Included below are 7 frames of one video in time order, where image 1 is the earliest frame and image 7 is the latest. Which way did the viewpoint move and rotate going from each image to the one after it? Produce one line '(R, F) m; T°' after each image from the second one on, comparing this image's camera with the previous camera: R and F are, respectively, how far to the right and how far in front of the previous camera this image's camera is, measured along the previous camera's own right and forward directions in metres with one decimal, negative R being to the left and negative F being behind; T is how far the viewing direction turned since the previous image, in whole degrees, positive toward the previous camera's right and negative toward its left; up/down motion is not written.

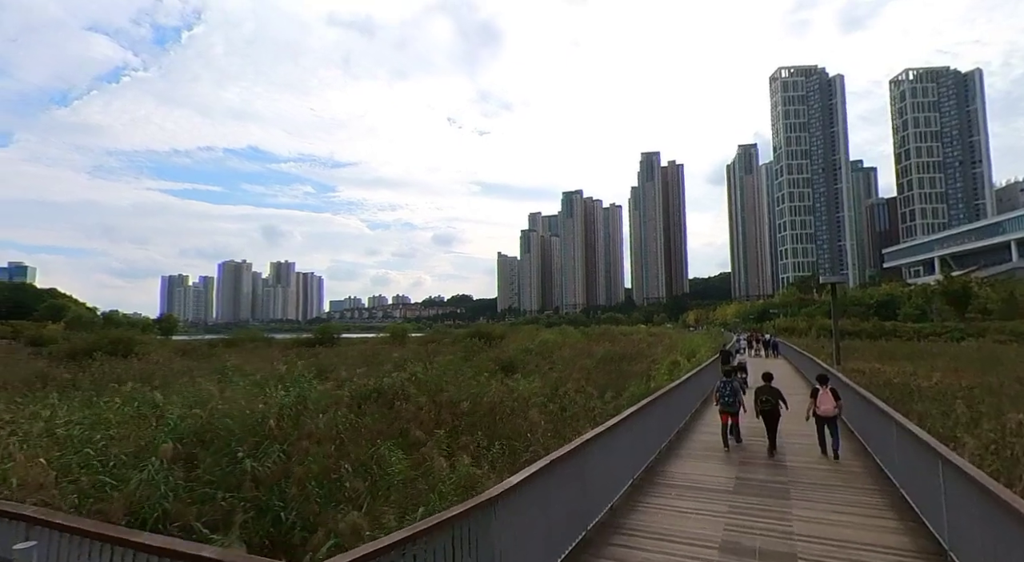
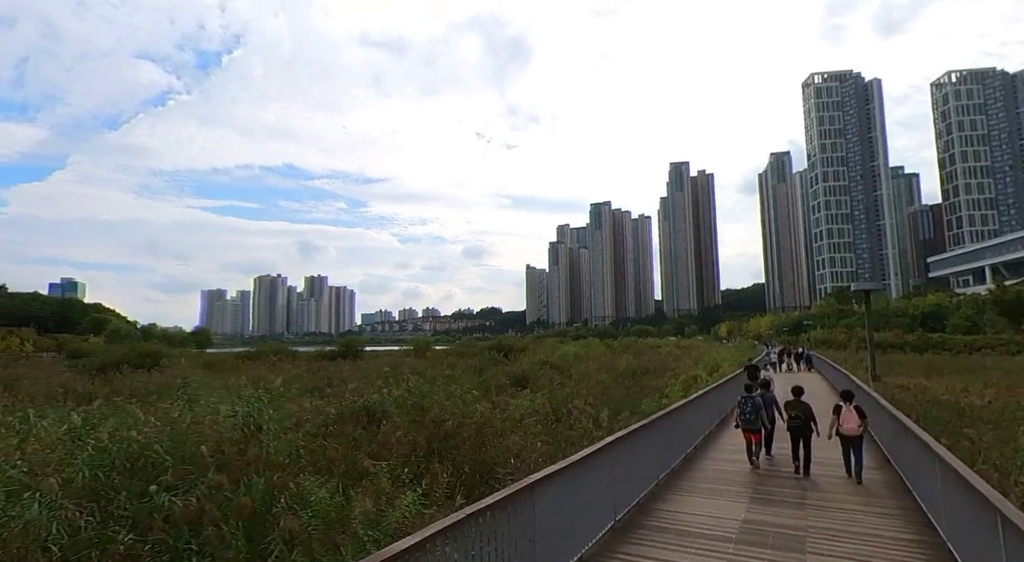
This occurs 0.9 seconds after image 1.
(+0.4, +0.6) m; -3°
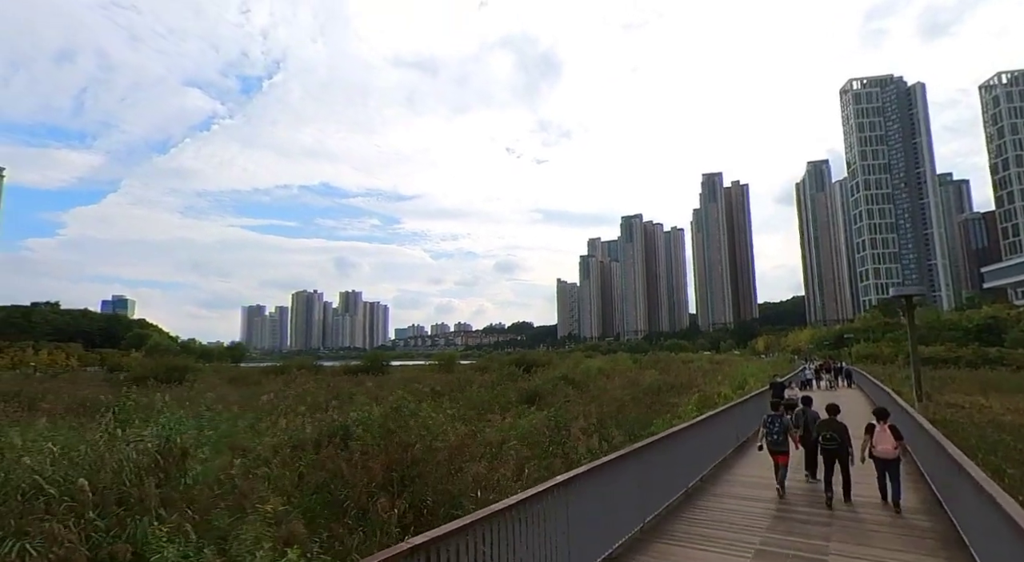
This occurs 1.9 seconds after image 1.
(+0.5, +0.7) m; -3°
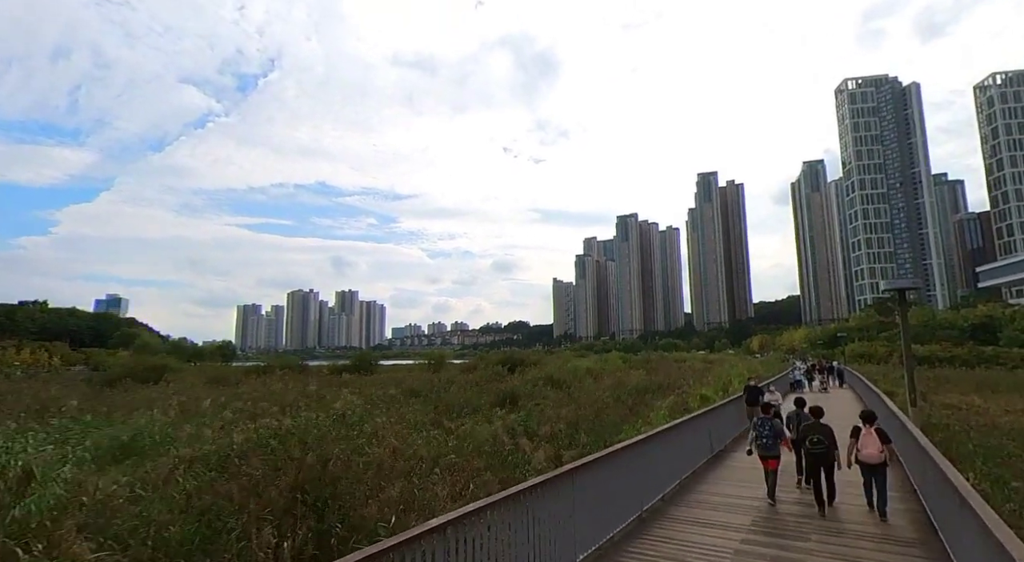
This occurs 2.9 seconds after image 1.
(+0.5, +0.6) m; 0°
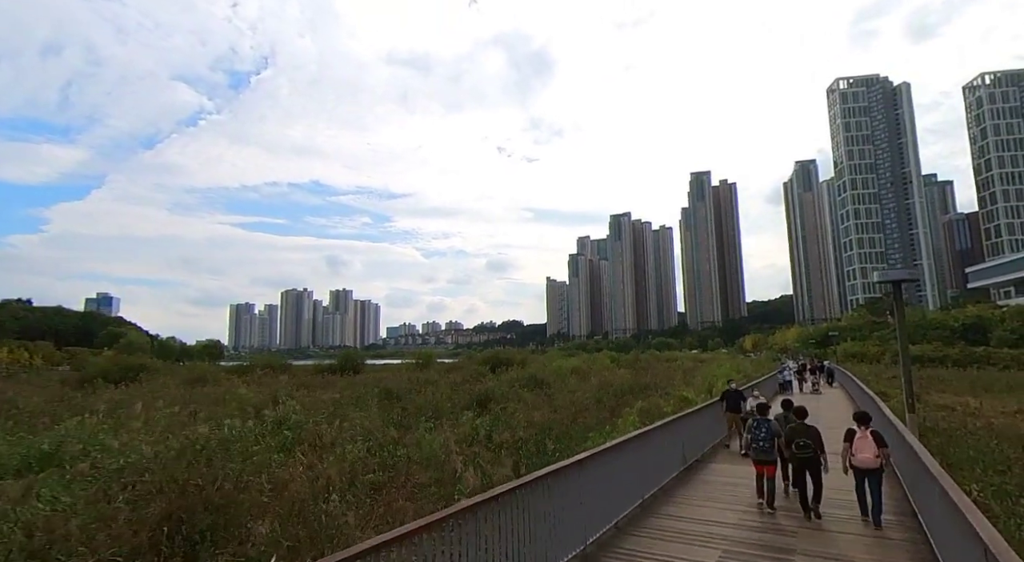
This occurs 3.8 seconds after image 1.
(+0.5, +0.6) m; +1°
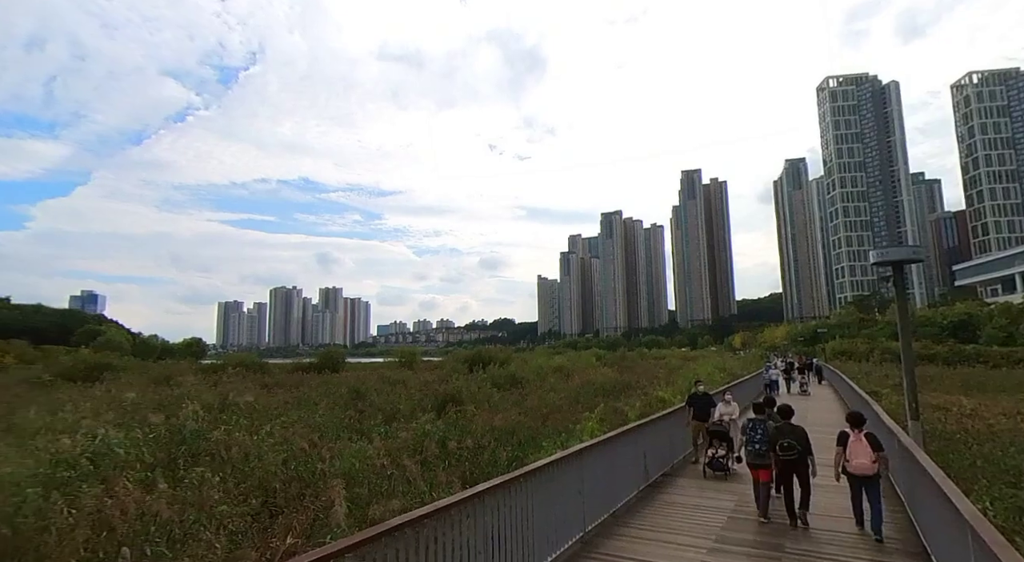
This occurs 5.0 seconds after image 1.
(+0.5, +0.9) m; +1°
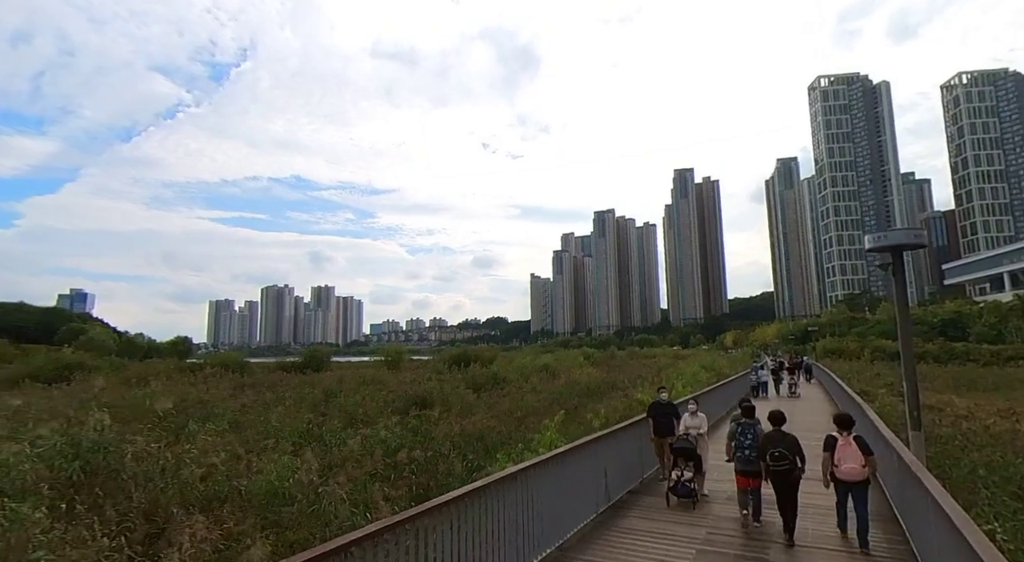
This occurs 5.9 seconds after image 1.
(+0.4, +0.6) m; +1°
